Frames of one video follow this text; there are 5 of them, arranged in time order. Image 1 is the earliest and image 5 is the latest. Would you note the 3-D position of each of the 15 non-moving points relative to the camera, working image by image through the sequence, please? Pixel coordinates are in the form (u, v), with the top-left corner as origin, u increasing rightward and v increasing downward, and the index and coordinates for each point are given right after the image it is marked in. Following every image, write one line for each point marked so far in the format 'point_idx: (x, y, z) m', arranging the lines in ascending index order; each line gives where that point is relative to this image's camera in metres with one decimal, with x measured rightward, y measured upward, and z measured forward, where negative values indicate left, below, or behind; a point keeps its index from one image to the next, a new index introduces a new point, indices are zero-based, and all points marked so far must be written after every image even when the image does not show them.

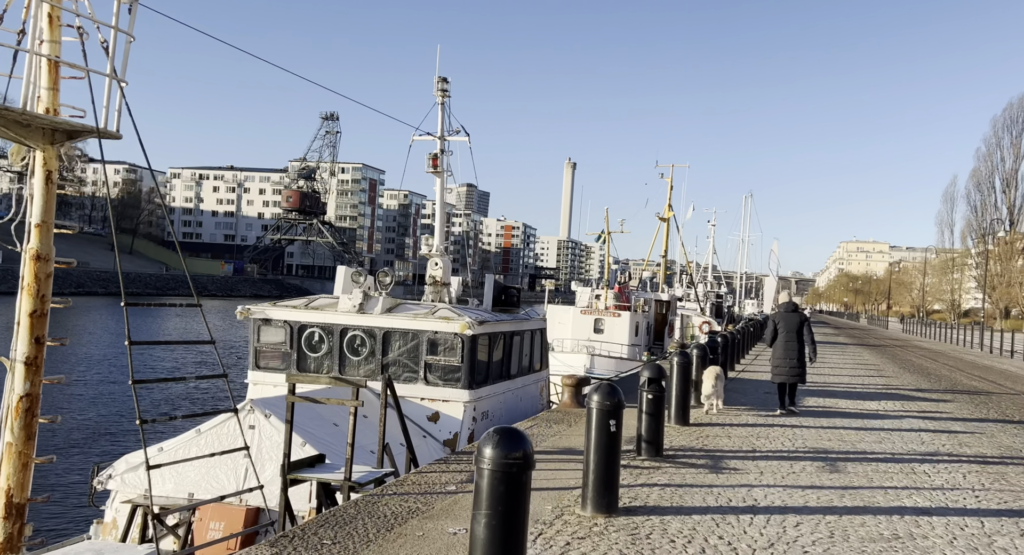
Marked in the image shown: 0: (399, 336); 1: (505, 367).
0: (-1.6, -0.8, +11.8) m
1: (-0.1, -1.4, +13.2) m
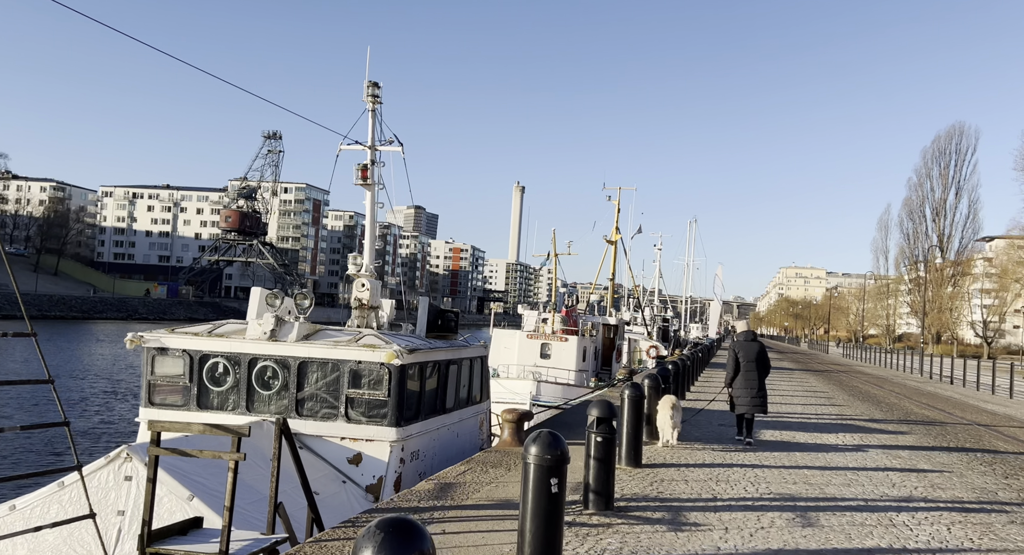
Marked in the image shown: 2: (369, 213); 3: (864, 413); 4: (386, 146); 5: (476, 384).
0: (-2.5, -1.1, +10.5) m
1: (-1.0, -1.8, +11.9) m
2: (-2.3, +1.1, +13.4) m
3: (+7.8, -3.0, +18.3) m
4: (-2.0, +2.1, +13.3) m
5: (-0.6, -1.8, +13.9) m
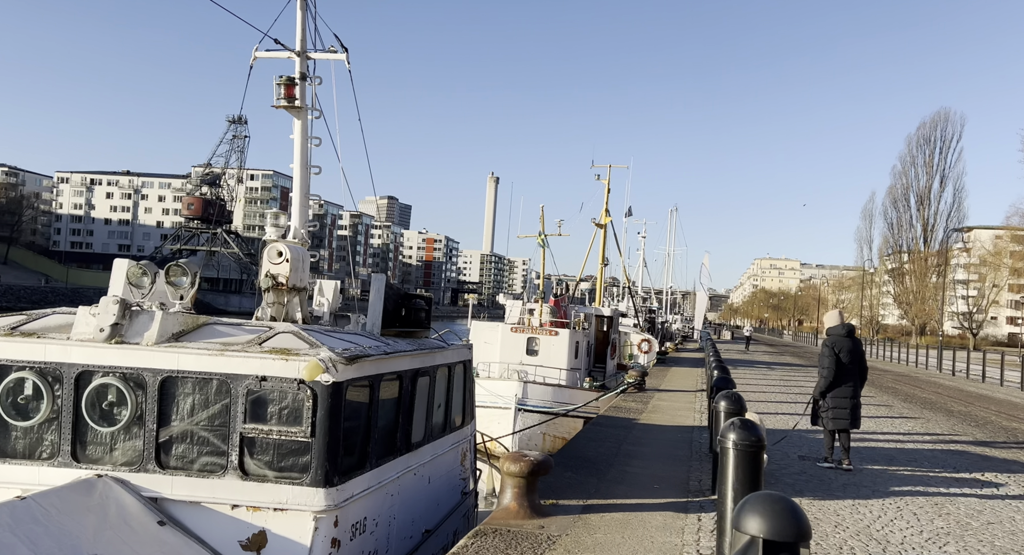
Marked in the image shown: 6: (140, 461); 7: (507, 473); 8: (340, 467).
0: (-2.4, -0.8, +6.3) m
1: (-1.0, -1.4, +7.8) m
2: (-2.4, +1.4, +9.1) m
3: (+7.6, -2.6, +14.4) m
4: (-2.1, +2.5, +9.0) m
5: (-0.7, -1.5, +9.8) m
6: (-2.9, -1.4, +6.3) m
7: (0.0, -1.5, +6.4) m
8: (-1.3, -1.5, +6.4) m
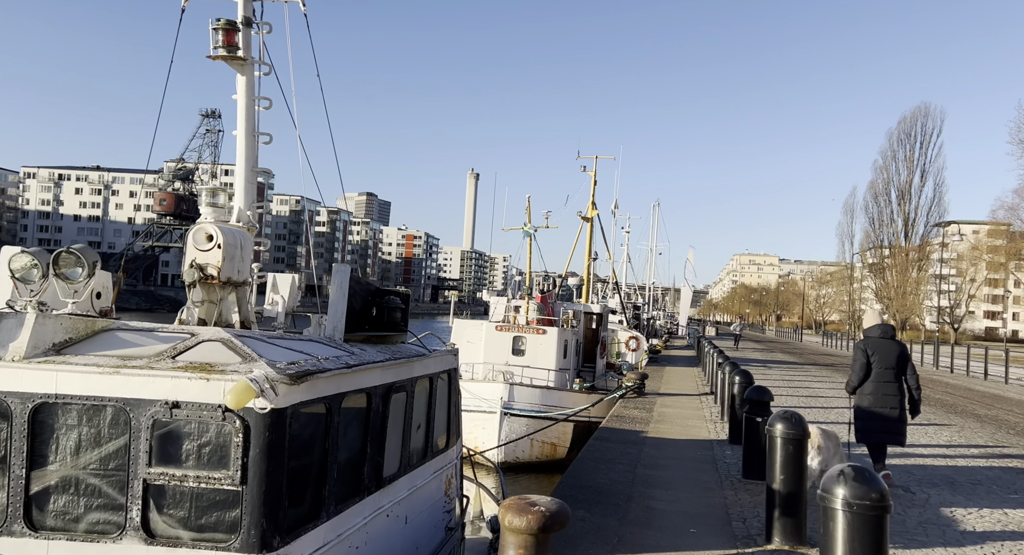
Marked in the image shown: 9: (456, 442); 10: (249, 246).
0: (-2.4, -0.8, +4.6) m
1: (-1.0, -1.4, +6.1) m
2: (-2.4, +1.5, +7.4) m
3: (+7.5, -2.5, +12.9) m
4: (-2.1, +2.5, +7.3) m
5: (-0.7, -1.4, +8.1) m
6: (-2.8, -1.3, +4.6) m
7: (0.0, -1.4, +4.7) m
8: (-1.3, -1.4, +4.7) m
9: (-0.6, -1.8, +8.9) m
10: (-2.0, +0.2, +6.1) m
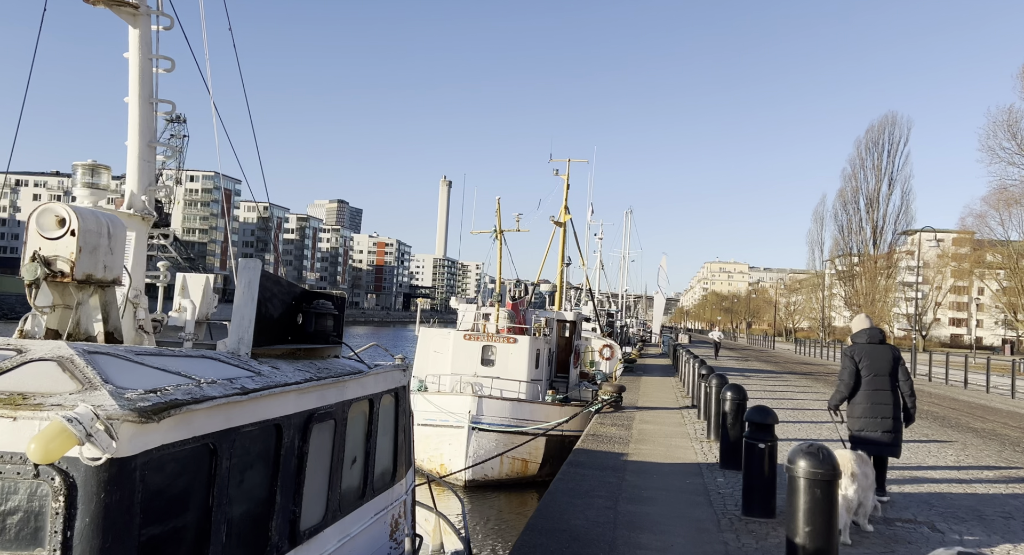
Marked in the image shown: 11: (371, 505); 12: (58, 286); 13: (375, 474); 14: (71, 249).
0: (-2.6, -0.7, +3.1) m
1: (-1.3, -1.4, +4.8) m
2: (-2.7, +1.5, +6.0) m
3: (+7.0, -2.6, +11.8) m
4: (-2.5, +2.5, +6.0) m
5: (-1.1, -1.4, +6.8) m
6: (-3.0, -1.3, +3.2) m
7: (-0.2, -1.4, +3.4) m
8: (-1.5, -1.4, +3.3) m
9: (-1.0, -1.8, +7.5) m
10: (-2.3, +0.2, +4.7) m
11: (-1.1, -1.8, +6.4) m
12: (-2.4, 0.0, +4.4) m
13: (-1.1, -1.6, +6.5) m
14: (-2.3, +0.1, +4.4) m
